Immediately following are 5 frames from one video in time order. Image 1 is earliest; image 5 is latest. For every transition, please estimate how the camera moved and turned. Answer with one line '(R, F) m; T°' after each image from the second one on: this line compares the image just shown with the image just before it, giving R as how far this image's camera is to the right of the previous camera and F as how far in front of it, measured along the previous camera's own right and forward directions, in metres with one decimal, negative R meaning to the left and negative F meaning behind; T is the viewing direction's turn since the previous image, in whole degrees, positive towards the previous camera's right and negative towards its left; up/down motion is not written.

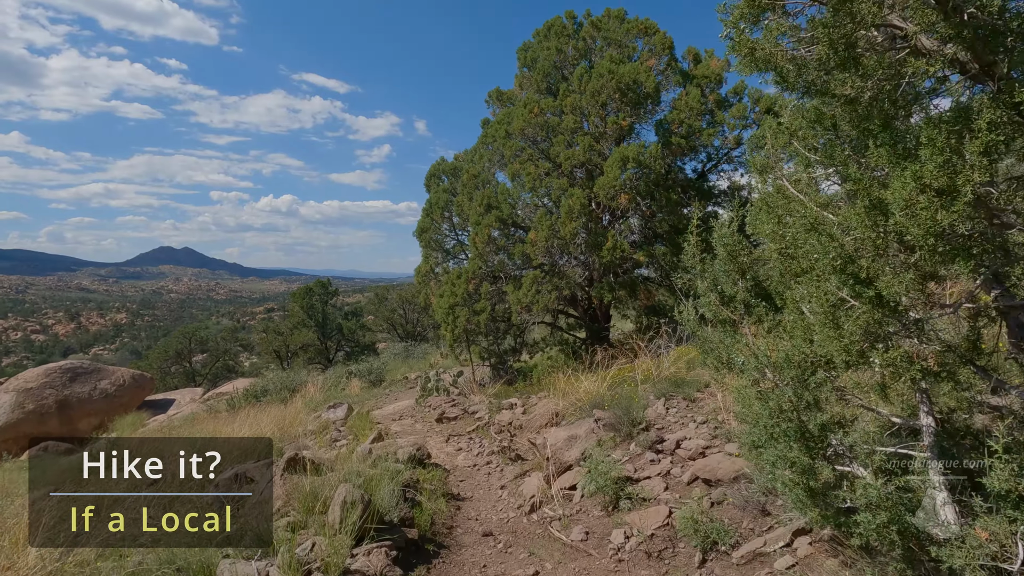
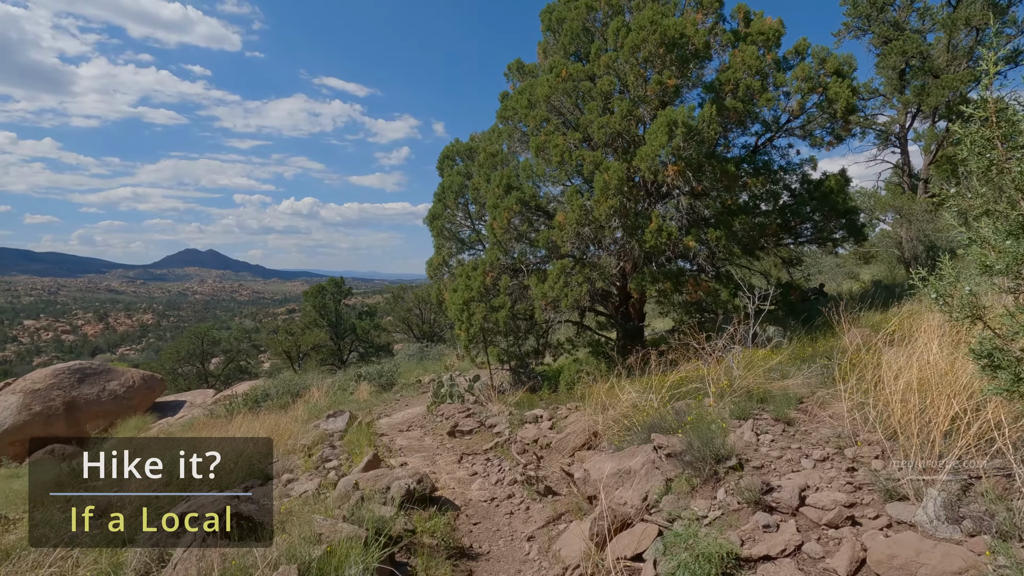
(-0.1, +1.3) m; -2°
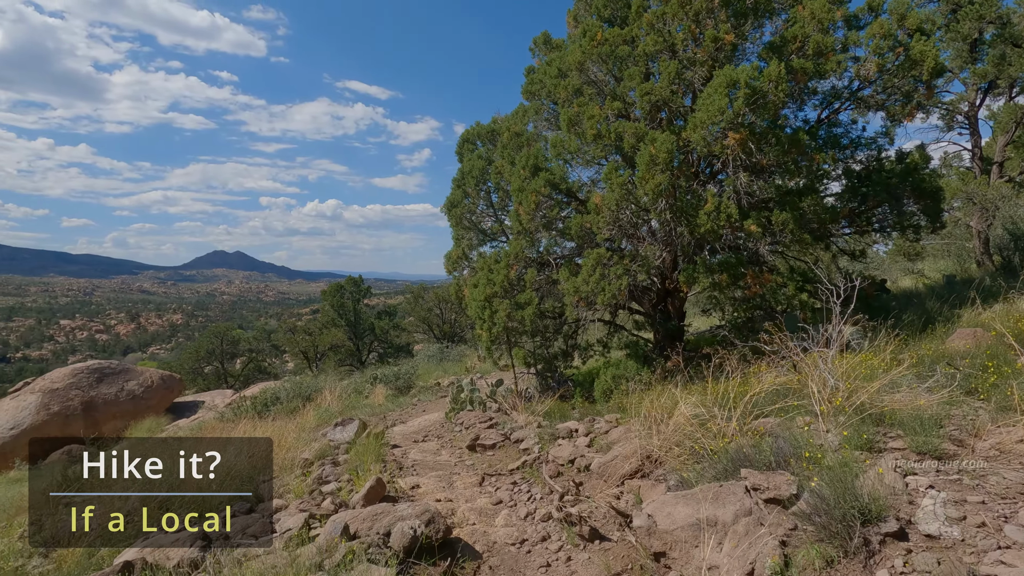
(-0.1, +1.0) m; -2°
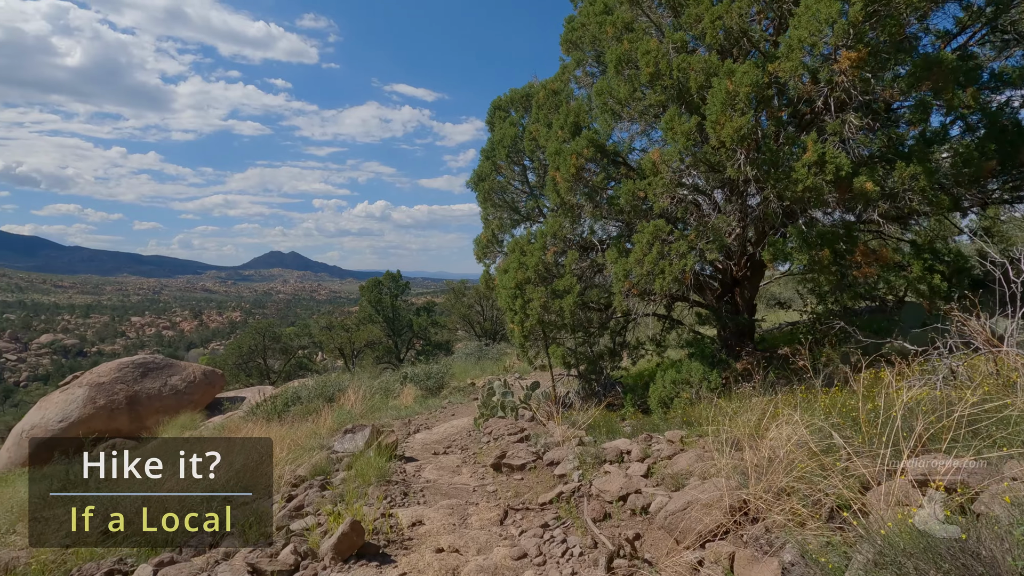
(+0.1, +1.3) m; -5°
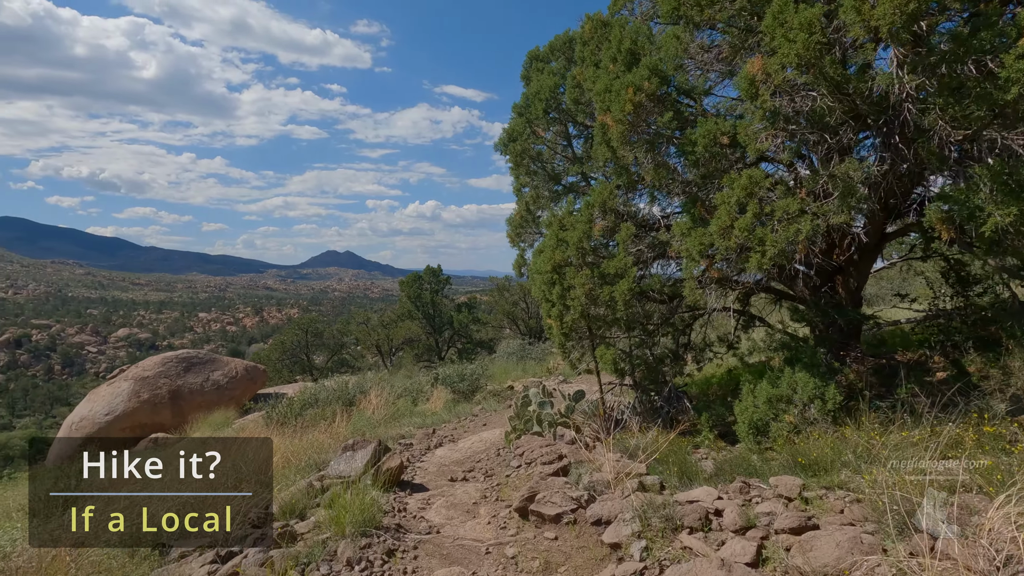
(+0.1, +1.5) m; -5°
